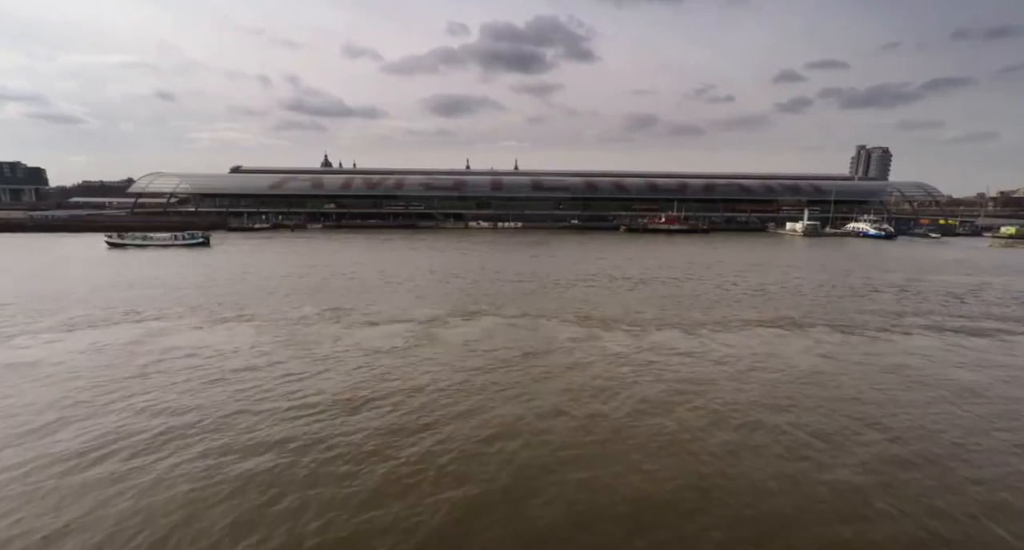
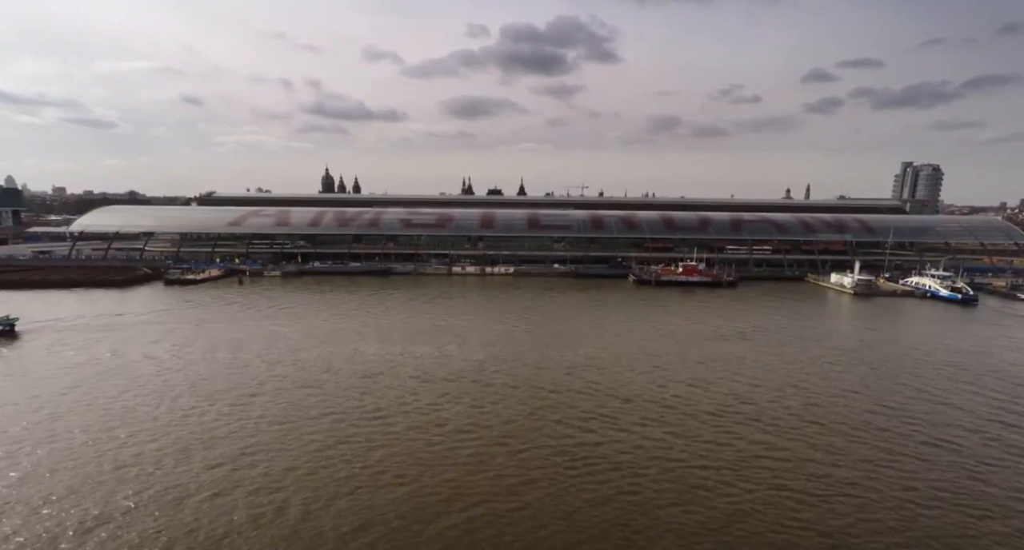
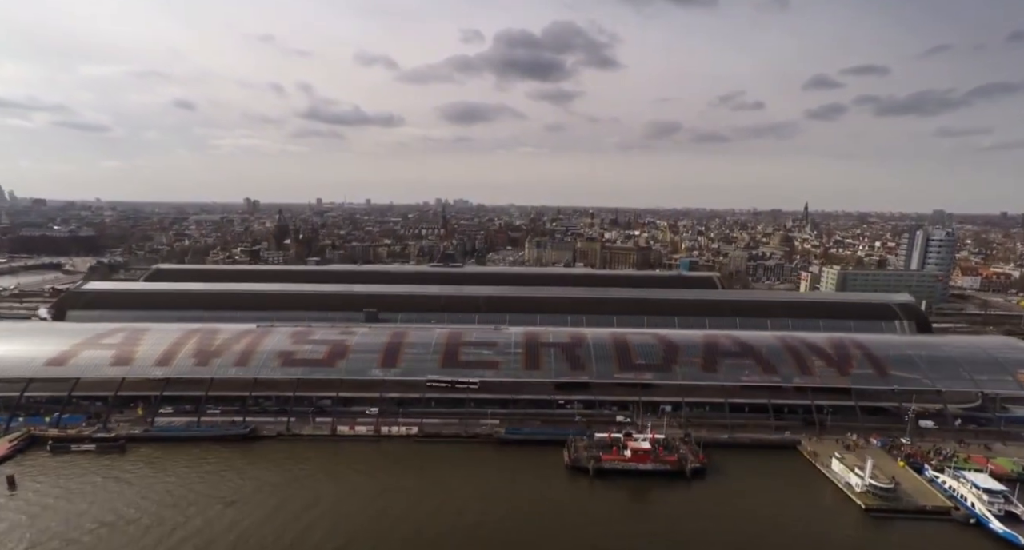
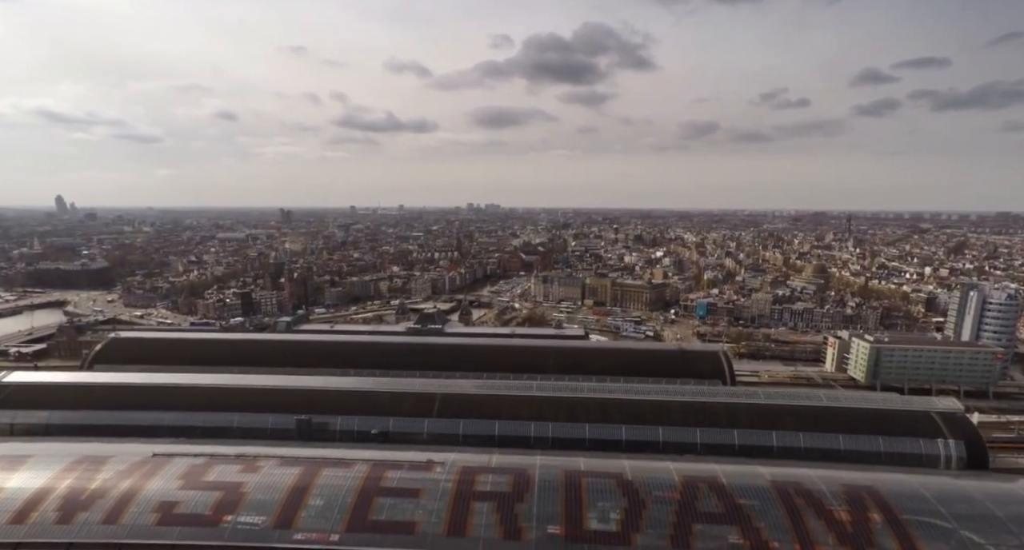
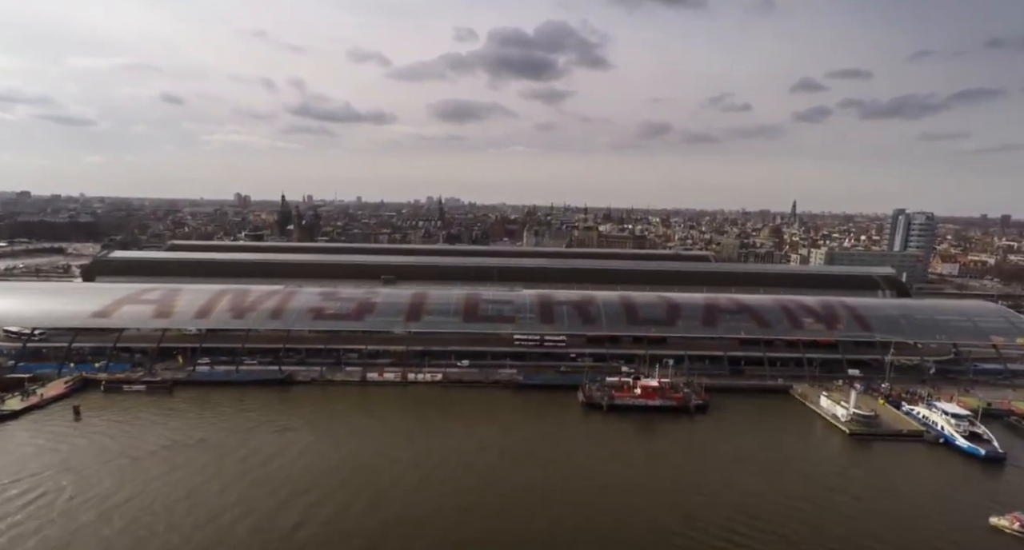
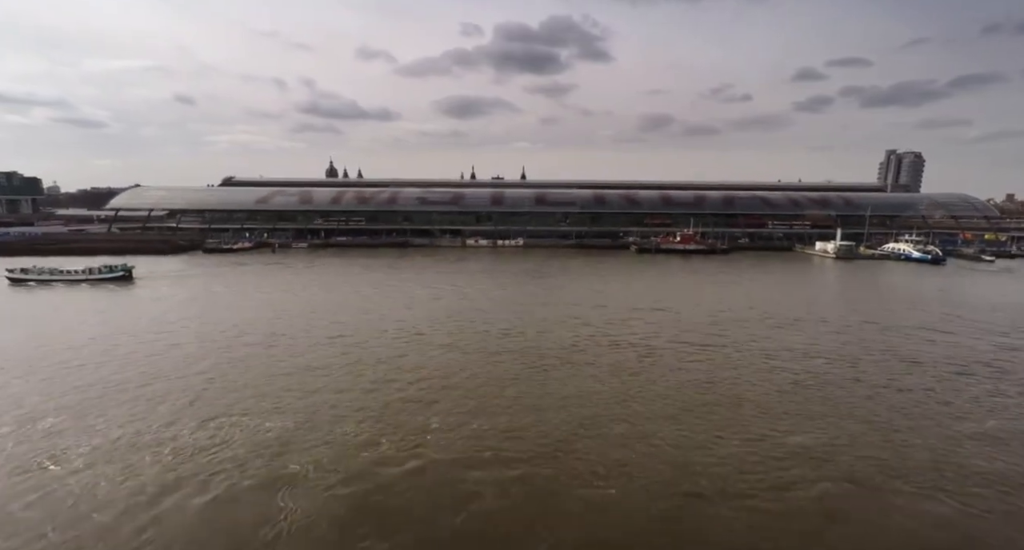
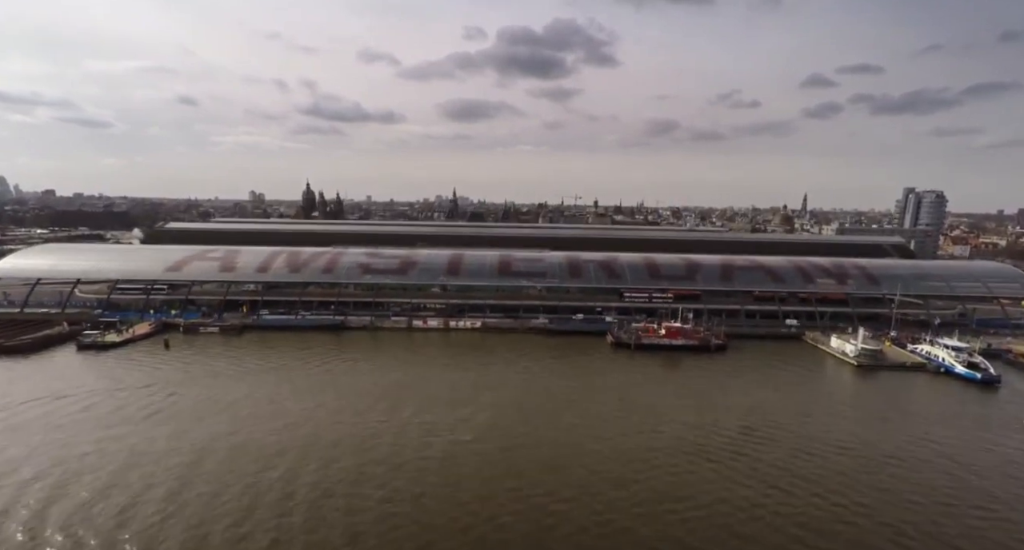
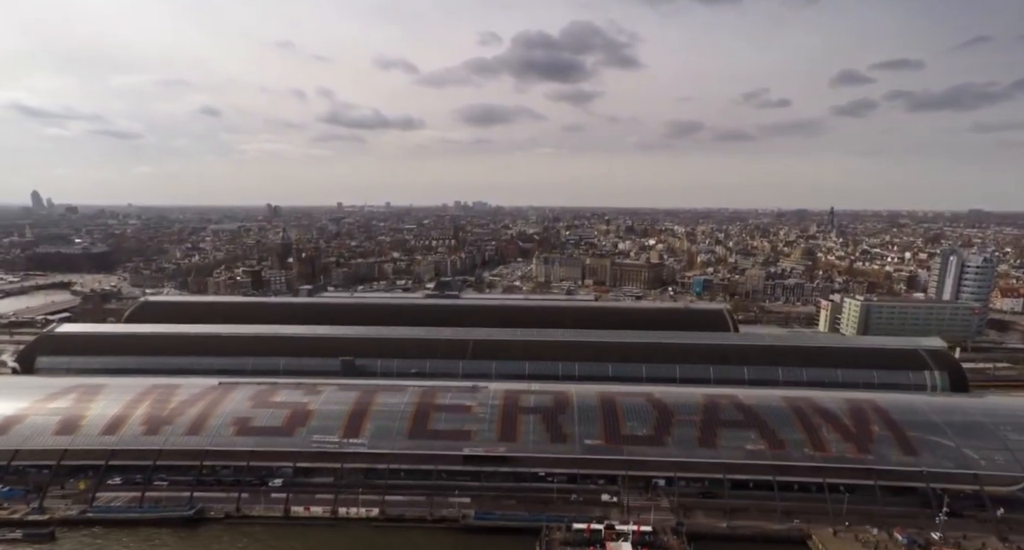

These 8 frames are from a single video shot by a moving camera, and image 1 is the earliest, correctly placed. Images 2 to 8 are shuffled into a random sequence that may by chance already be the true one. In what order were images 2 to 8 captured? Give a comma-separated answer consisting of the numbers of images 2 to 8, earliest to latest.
6, 2, 7, 5, 3, 8, 4
